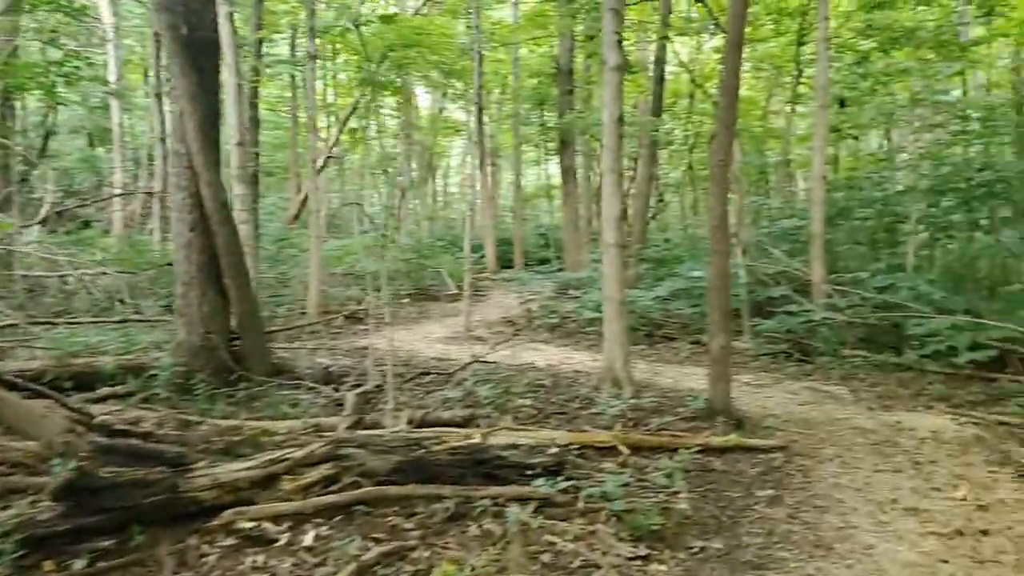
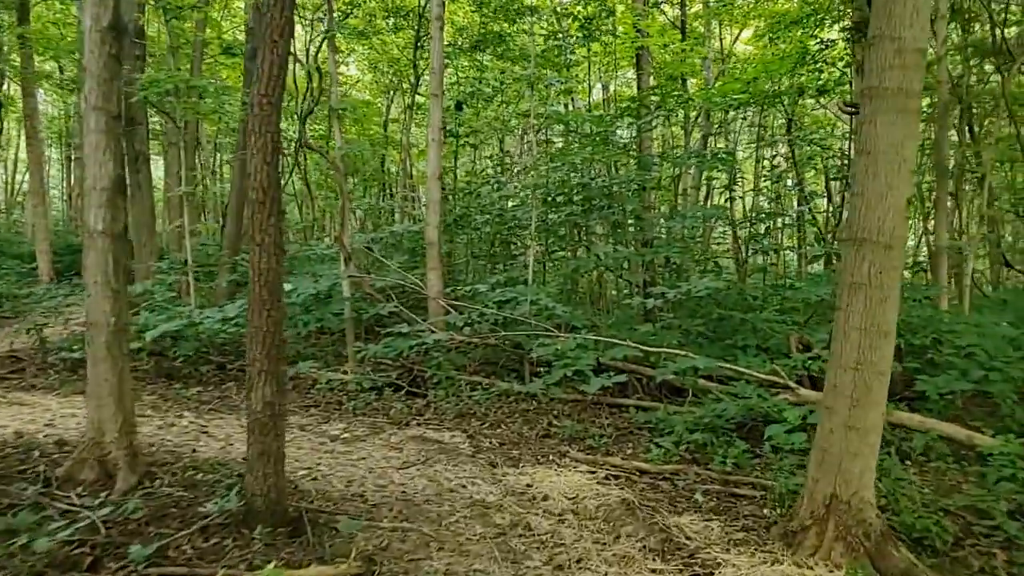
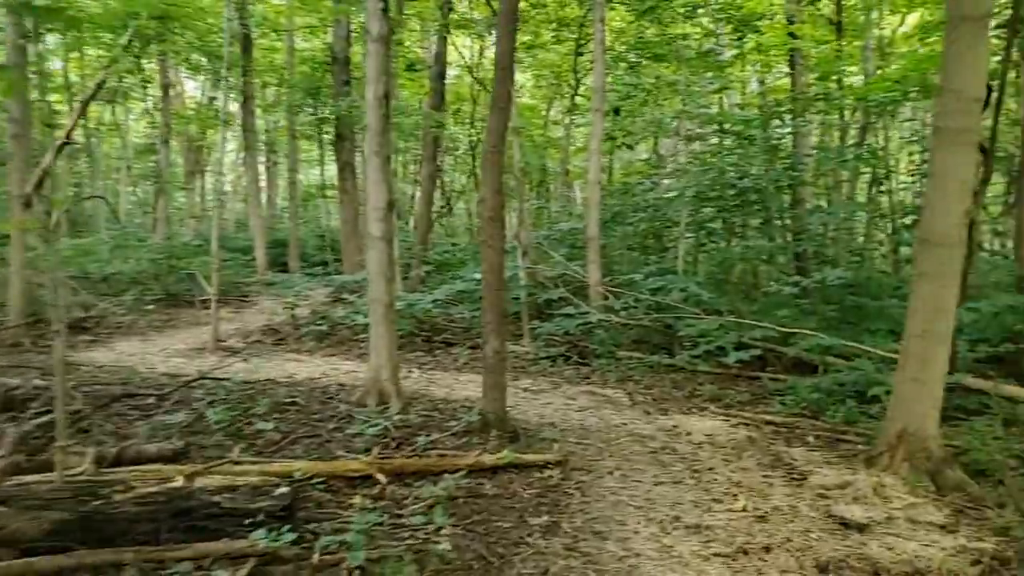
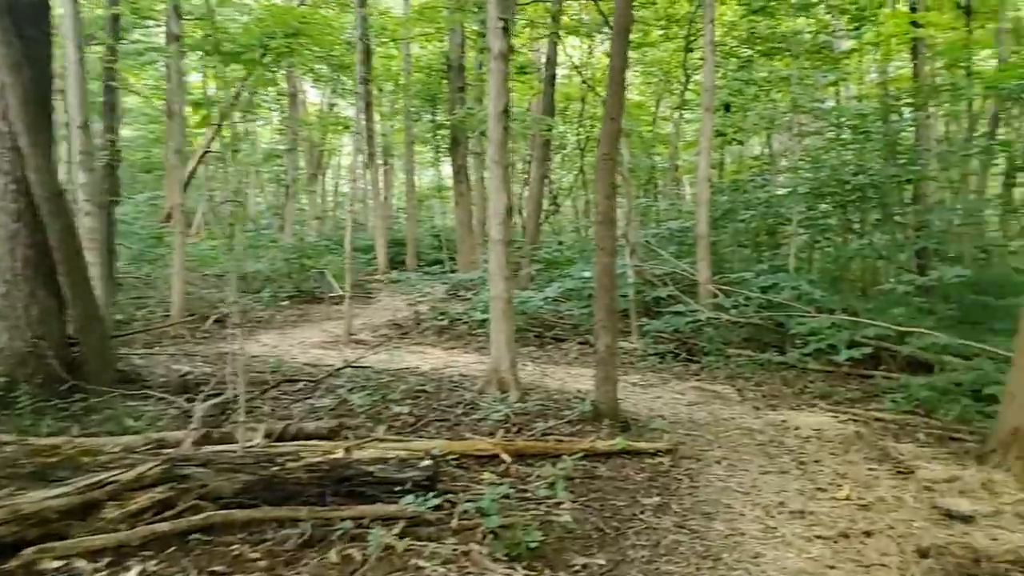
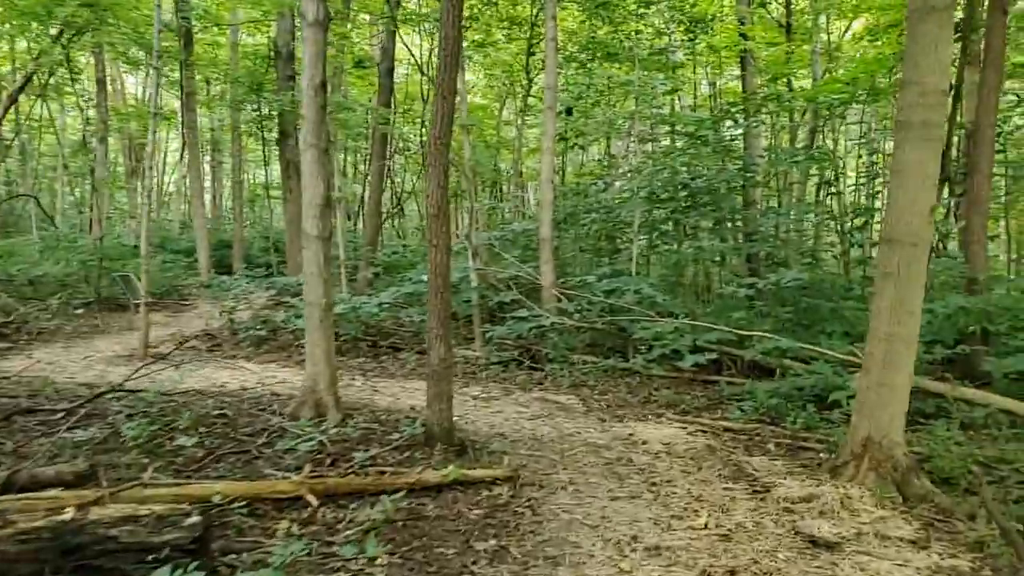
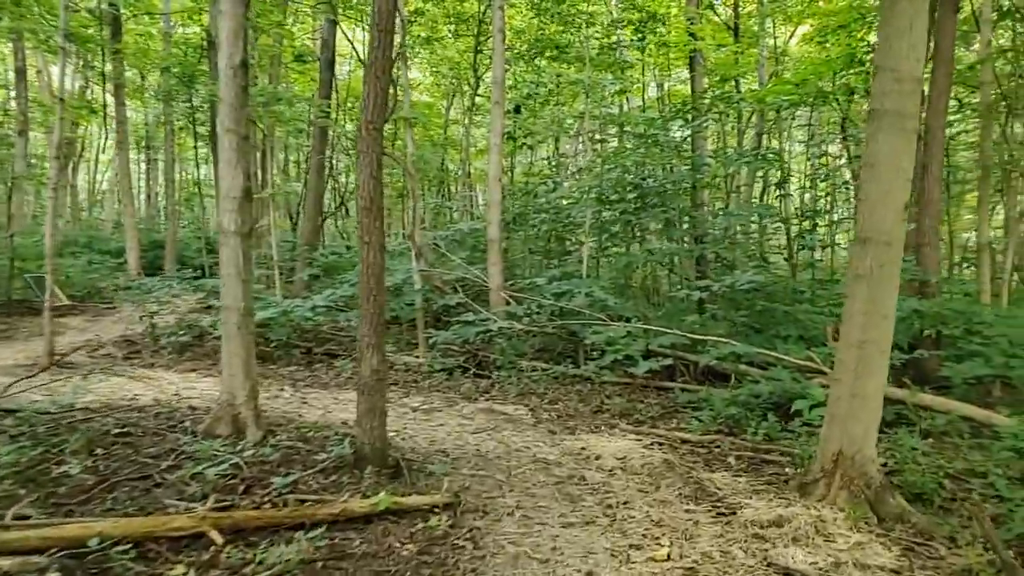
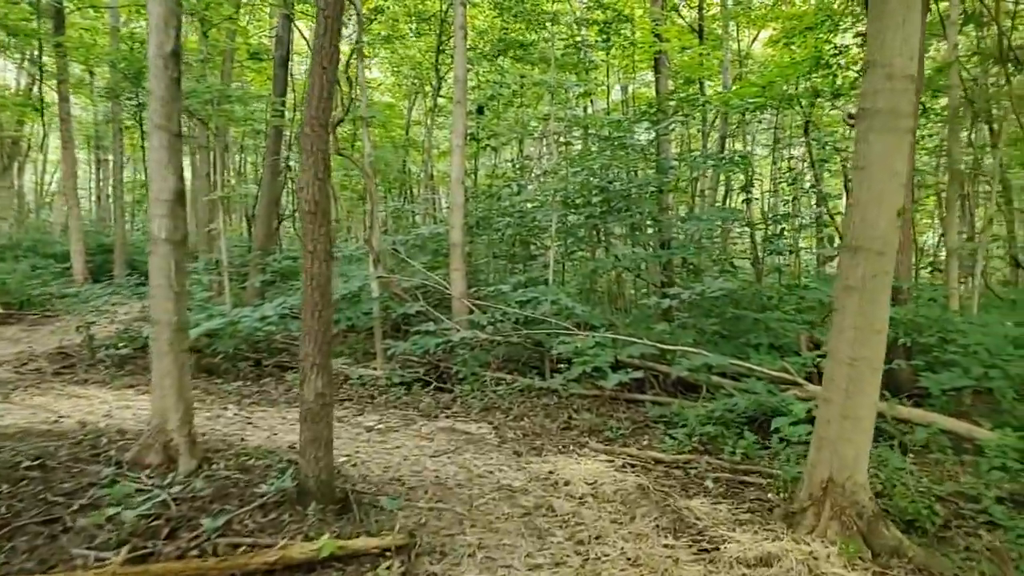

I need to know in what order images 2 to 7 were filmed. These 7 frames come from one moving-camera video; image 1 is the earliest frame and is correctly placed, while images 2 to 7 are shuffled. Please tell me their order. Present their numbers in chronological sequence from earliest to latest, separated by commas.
4, 3, 5, 6, 7, 2
